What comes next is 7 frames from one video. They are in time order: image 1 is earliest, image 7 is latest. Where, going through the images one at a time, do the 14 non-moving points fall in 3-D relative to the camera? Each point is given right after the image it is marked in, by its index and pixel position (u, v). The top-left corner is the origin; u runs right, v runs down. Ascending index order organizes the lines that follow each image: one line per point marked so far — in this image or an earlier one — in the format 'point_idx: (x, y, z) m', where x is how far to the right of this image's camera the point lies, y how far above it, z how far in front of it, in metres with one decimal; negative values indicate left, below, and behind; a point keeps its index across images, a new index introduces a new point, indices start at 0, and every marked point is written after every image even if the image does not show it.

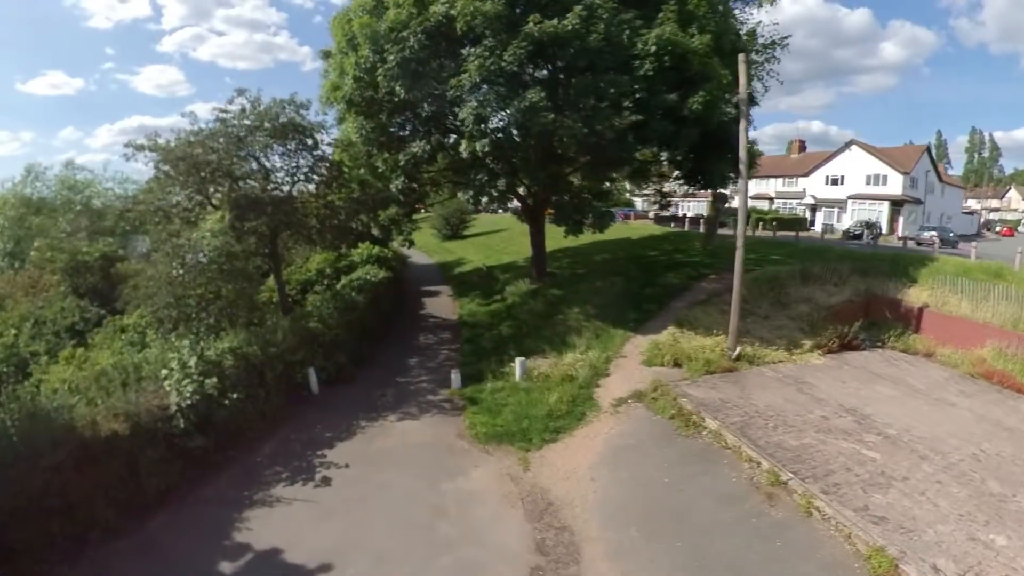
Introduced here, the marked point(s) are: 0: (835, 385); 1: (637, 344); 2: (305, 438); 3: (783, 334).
0: (+6.5, -1.9, +16.4) m
1: (+2.5, -1.1, +16.4) m
2: (-3.0, -2.2, +11.9) m
3: (+6.5, -1.1, +19.5) m
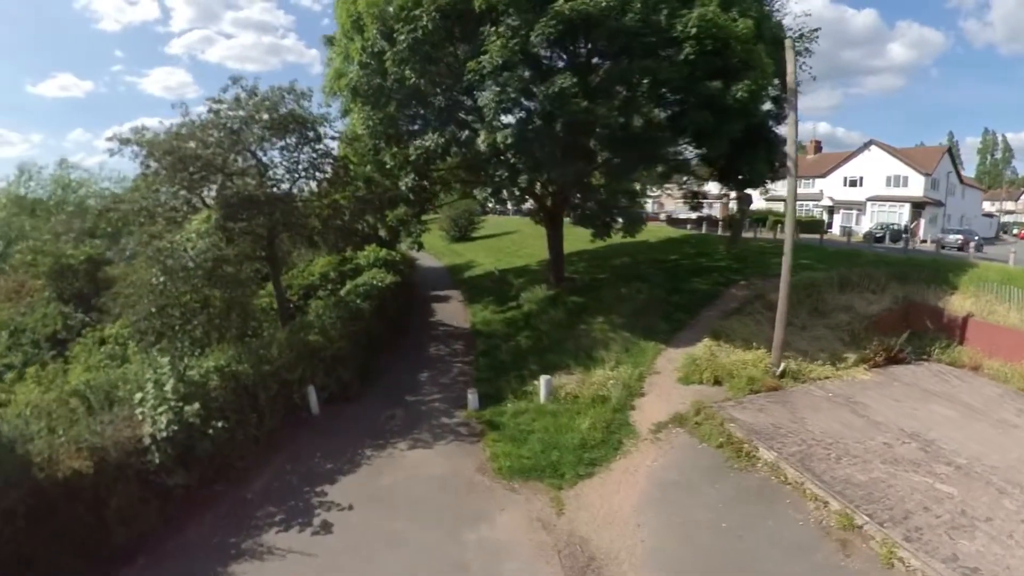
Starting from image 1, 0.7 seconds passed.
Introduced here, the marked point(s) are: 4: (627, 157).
0: (+6.9, -2.1, +14.8) m
1: (+2.9, -1.3, +14.9) m
2: (-2.7, -2.3, +10.4) m
3: (+6.9, -1.3, +18.0) m
4: (+1.9, +2.2, +13.7) m
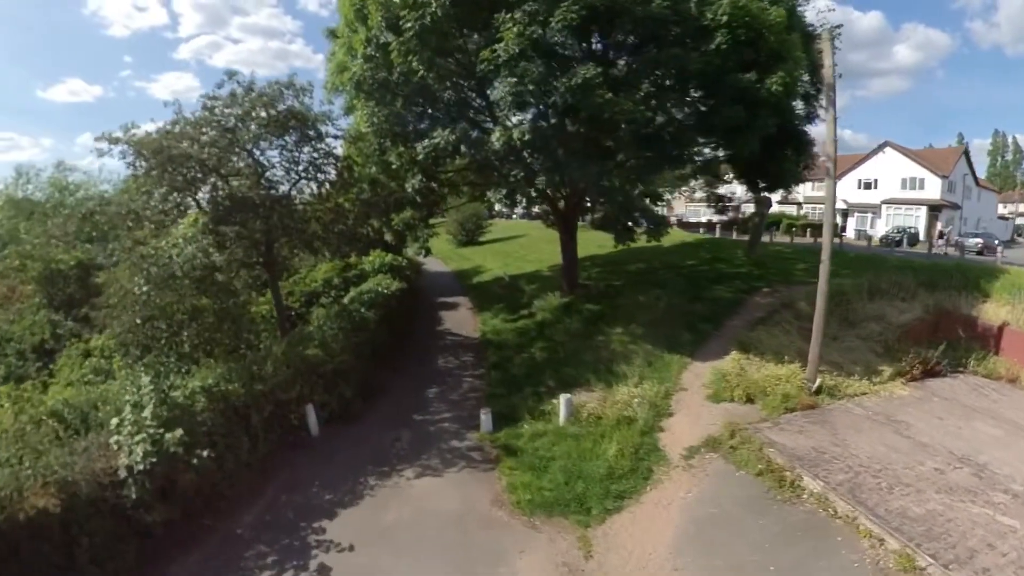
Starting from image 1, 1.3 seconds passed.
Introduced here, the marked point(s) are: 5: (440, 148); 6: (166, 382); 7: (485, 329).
0: (+7.1, -2.3, +13.8) m
1: (+3.2, -1.5, +13.9) m
2: (-2.5, -2.5, +9.4) m
3: (+7.2, -1.4, +16.9) m
4: (+2.2, +2.1, +12.7) m
5: (-1.2, +2.4, +13.7) m
6: (-4.0, -1.1, +9.5) m
7: (-0.6, -0.9, +17.9) m
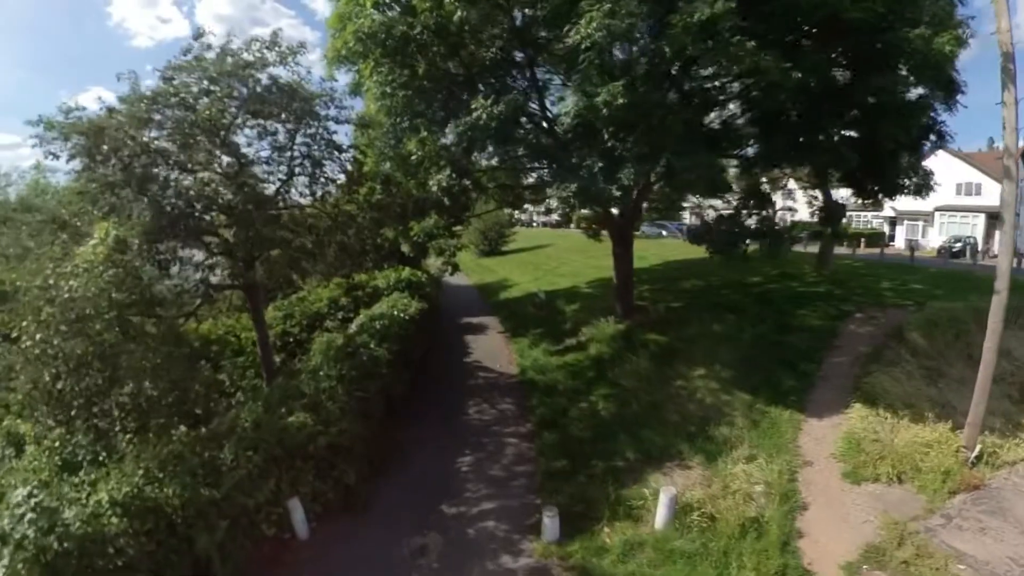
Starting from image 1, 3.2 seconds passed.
0: (+7.9, -2.7, +10.2) m
1: (+3.9, -1.9, +10.4) m
2: (-1.8, -2.8, +5.9) m
3: (+8.0, -1.9, +13.4) m
4: (+2.9, +1.6, +9.3) m
5: (-0.4, +2.0, +10.3) m
6: (-3.3, -1.5, +6.1) m
7: (+0.2, -1.3, +14.4) m
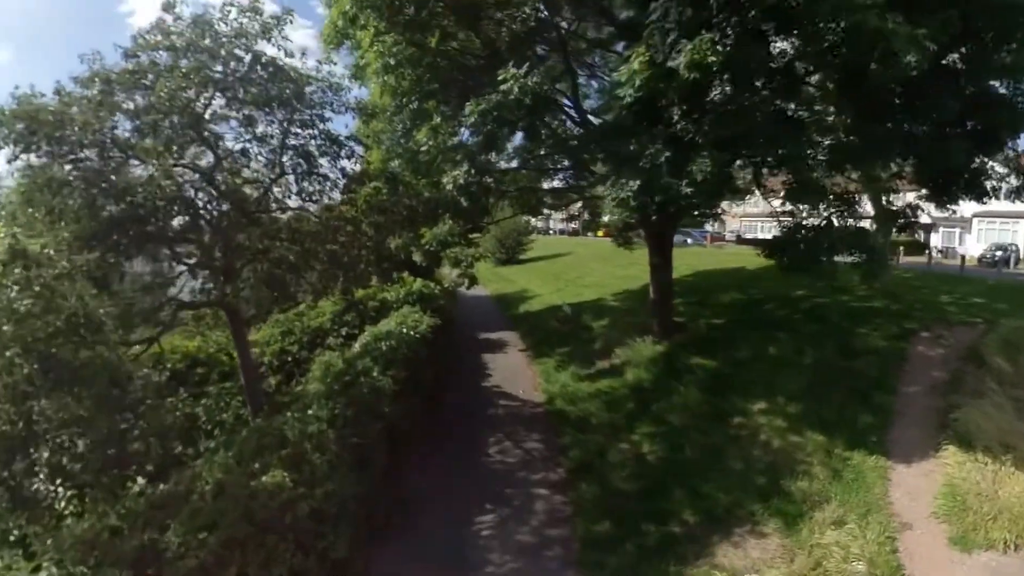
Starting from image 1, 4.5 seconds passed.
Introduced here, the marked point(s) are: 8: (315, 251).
0: (+8.2, -3.0, +8.3) m
1: (+4.2, -2.1, +8.5) m
2: (-1.5, -3.0, +4.2) m
3: (+8.3, -2.2, +11.5) m
4: (+3.2, +1.4, +7.5) m
5: (-0.1, +1.8, +8.6) m
6: (-3.1, -1.6, +4.4) m
7: (+0.6, -1.6, +12.7) m
8: (-2.2, +0.4, +9.1) m
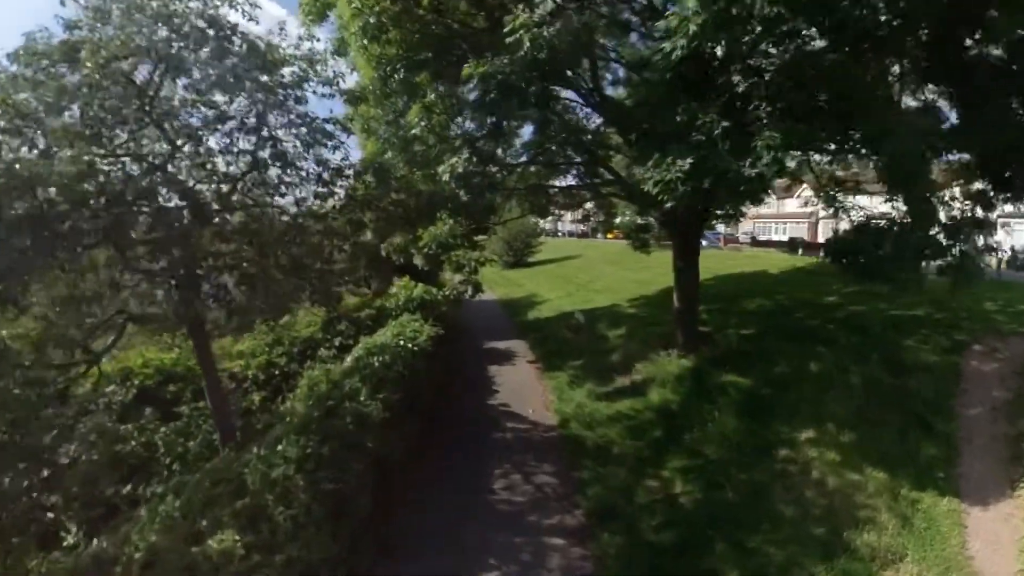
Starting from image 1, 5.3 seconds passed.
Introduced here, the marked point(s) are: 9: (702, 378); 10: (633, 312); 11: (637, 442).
0: (+8.2, -3.1, +6.9) m
1: (+4.3, -2.2, +7.2) m
2: (-1.5, -3.1, +2.9) m
3: (+8.4, -2.3, +10.1) m
4: (+3.3, +1.3, +6.1) m
5: (0.0, +1.7, +7.3) m
6: (-3.1, -1.7, +3.1) m
7: (+0.7, -1.7, +11.3) m
8: (-2.1, +0.3, +7.8) m
9: (+2.5, -1.2, +10.7) m
10: (+2.5, -0.5, +16.5) m
11: (+1.4, -1.8, +9.3) m
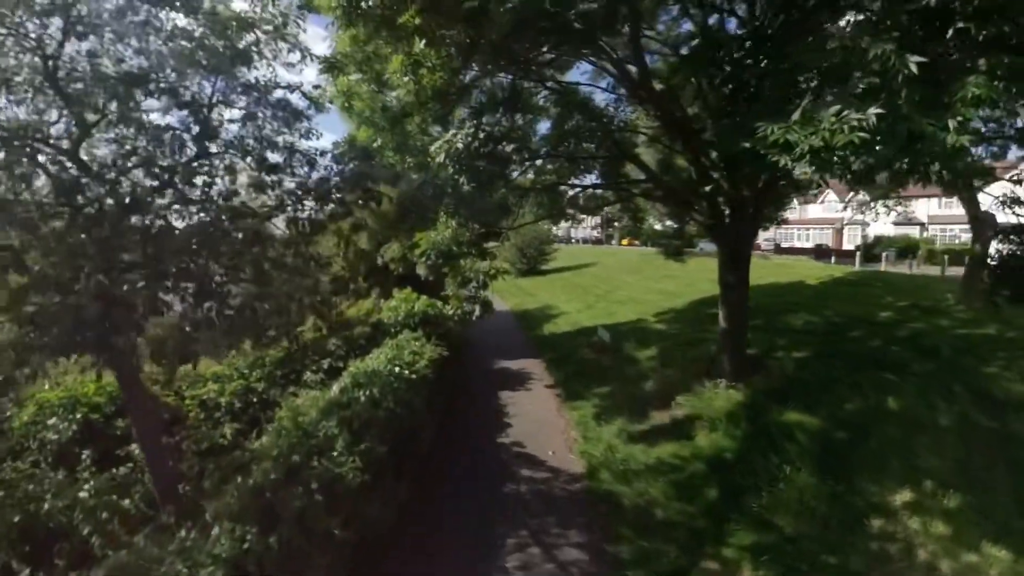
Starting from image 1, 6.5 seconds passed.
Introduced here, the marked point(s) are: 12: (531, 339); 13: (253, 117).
0: (+8.4, -3.3, +4.9) m
1: (+4.4, -2.4, +5.2) m
2: (-1.5, -3.2, +1.0) m
3: (+8.6, -2.5, +8.0) m
4: (+3.4, +1.1, +4.2) m
5: (+0.1, +1.5, +5.4) m
6: (-3.0, -1.9, +1.2) m
7: (+0.9, -1.9, +9.4) m
8: (-2.0, +0.1, +6.0) m
9: (+2.7, -1.4, +8.8) m
10: (+2.7, -0.7, +14.5) m
11: (+1.6, -2.0, +7.4) m
12: (+0.4, -1.1, +17.7) m
13: (-1.9, +1.3, +5.7) m
